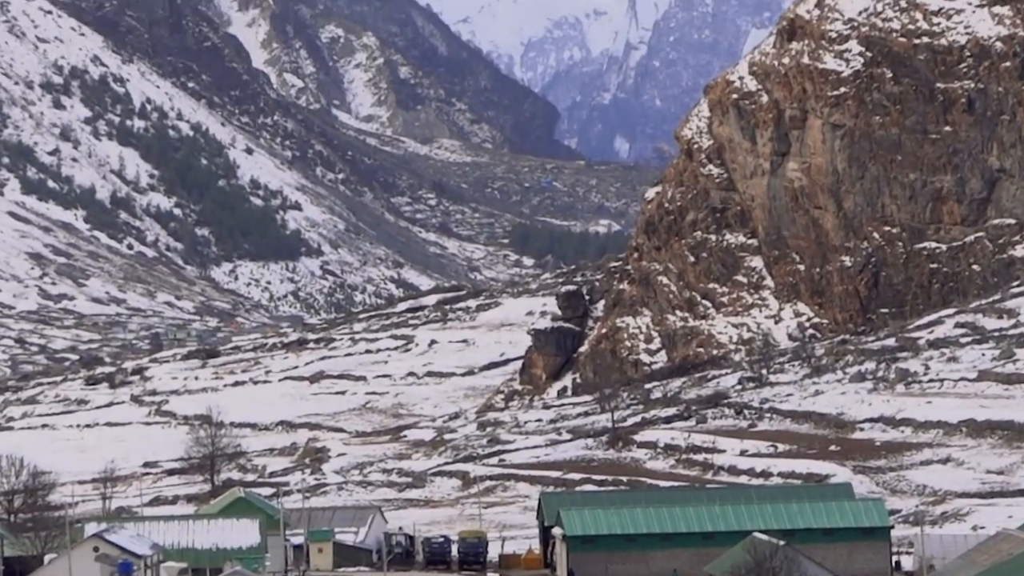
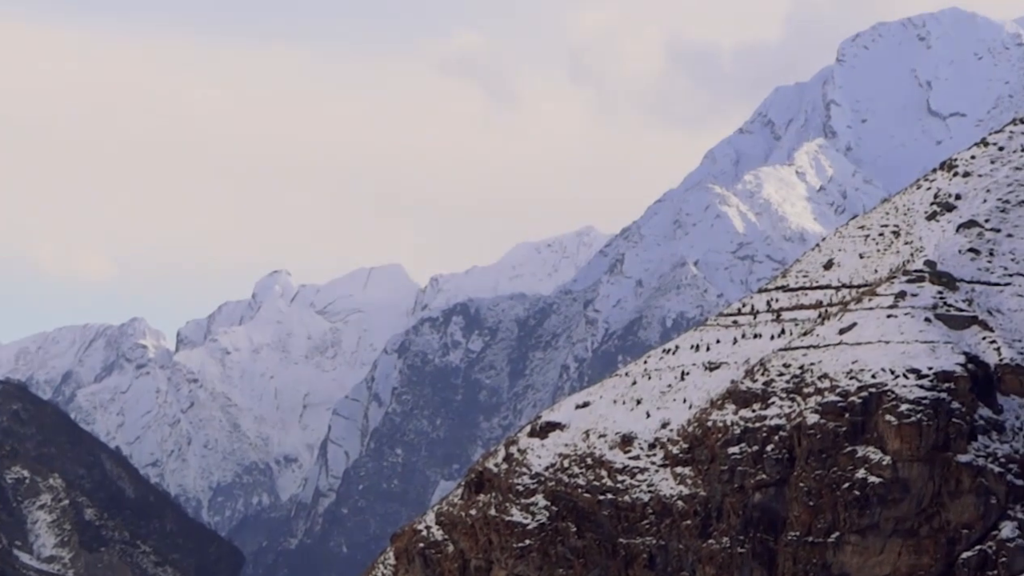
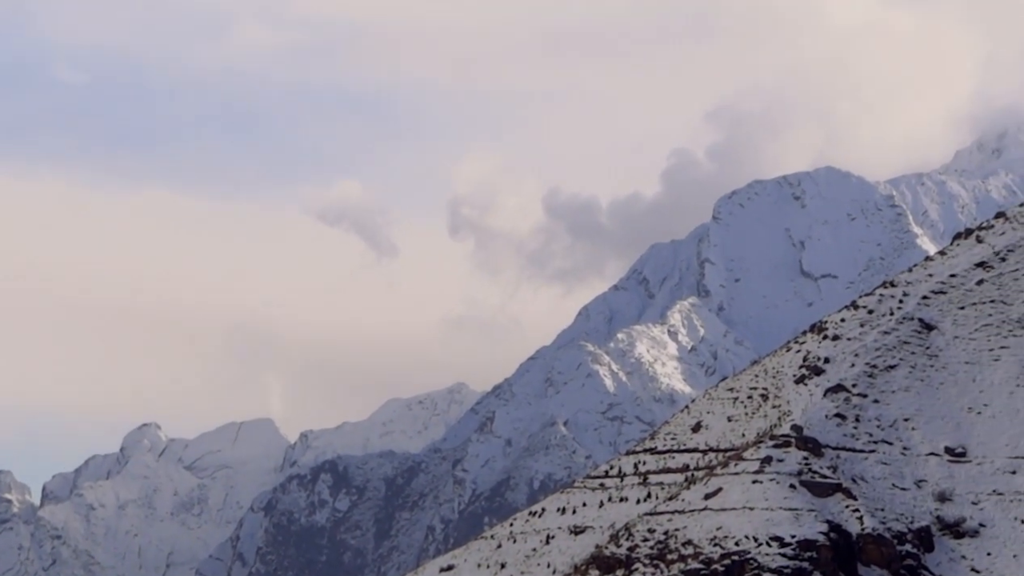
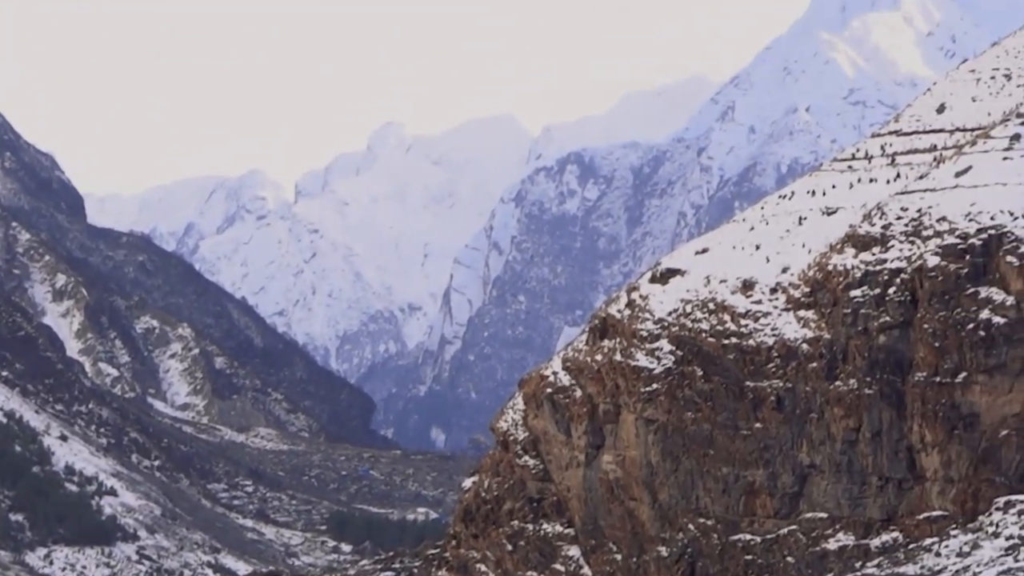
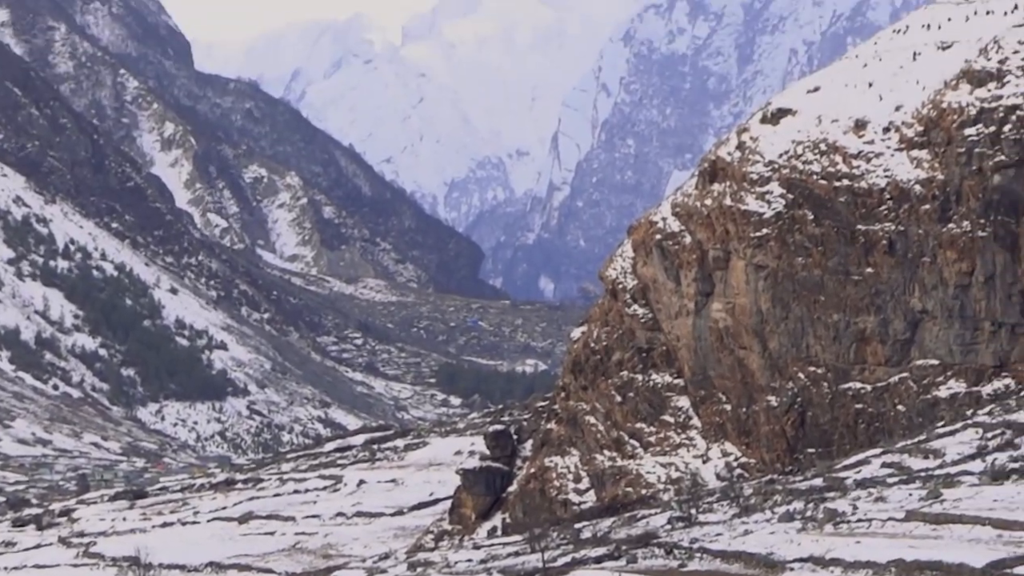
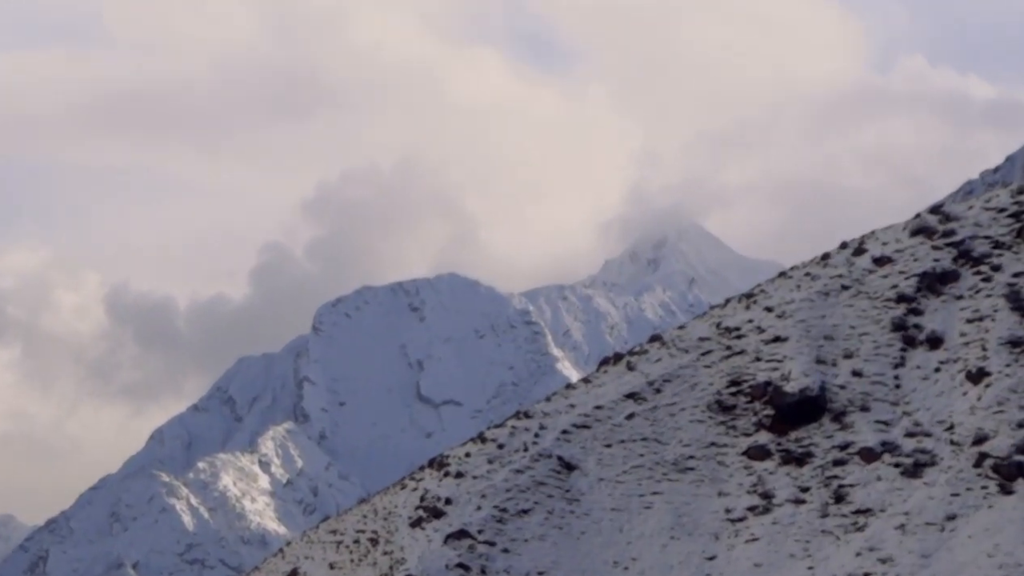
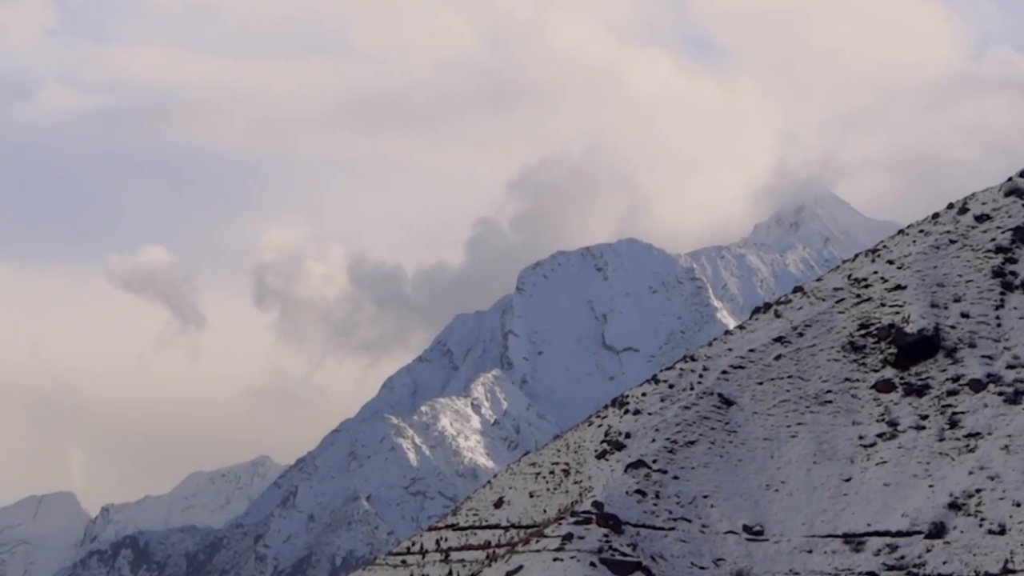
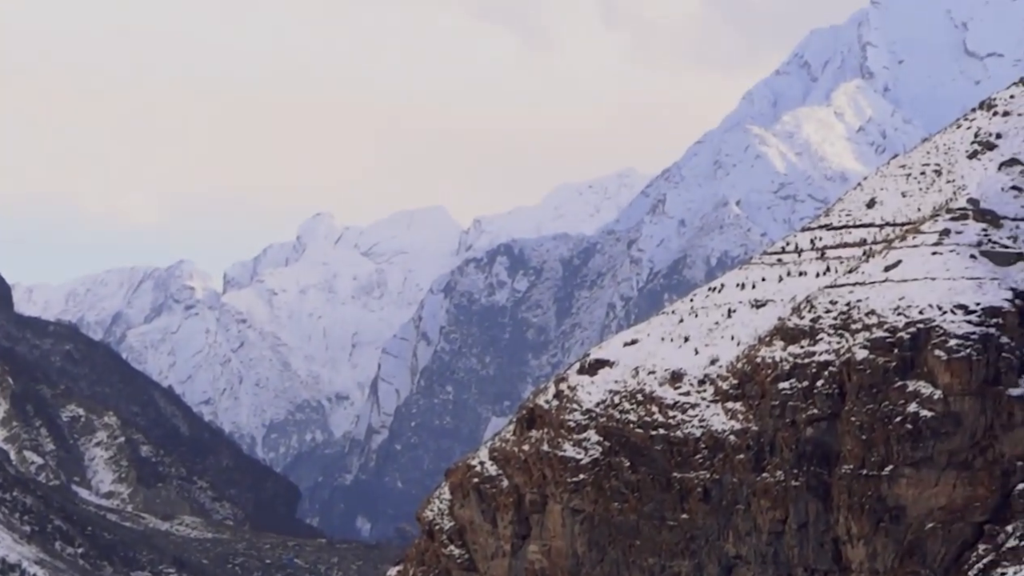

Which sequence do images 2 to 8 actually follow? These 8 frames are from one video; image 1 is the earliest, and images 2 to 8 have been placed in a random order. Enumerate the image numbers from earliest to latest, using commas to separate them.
5, 4, 8, 2, 3, 7, 6
